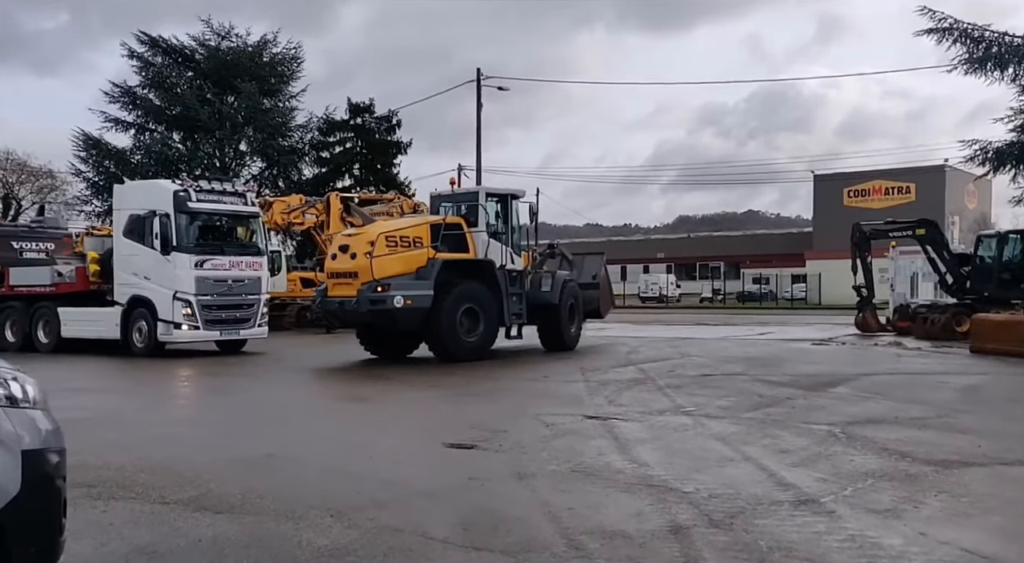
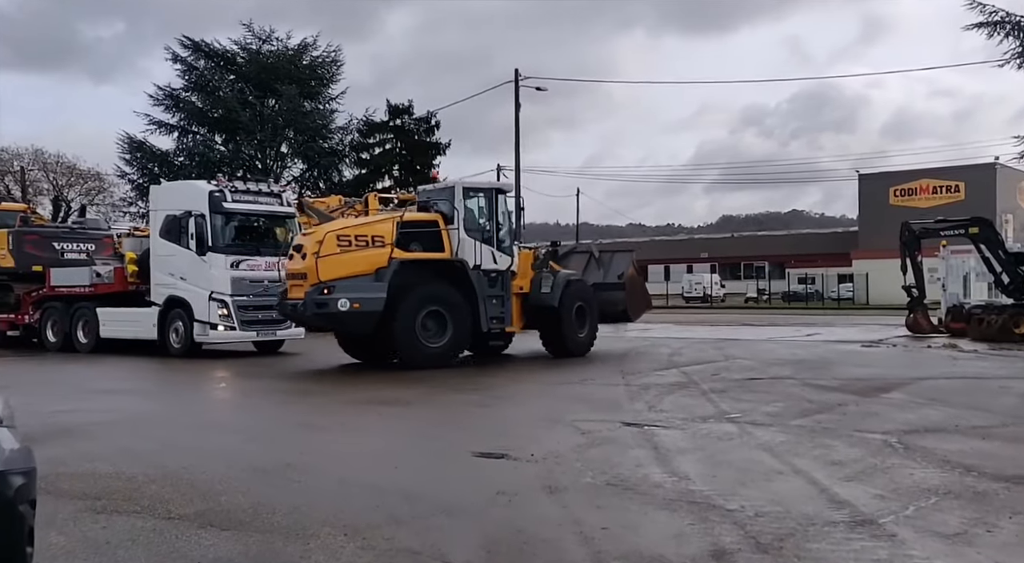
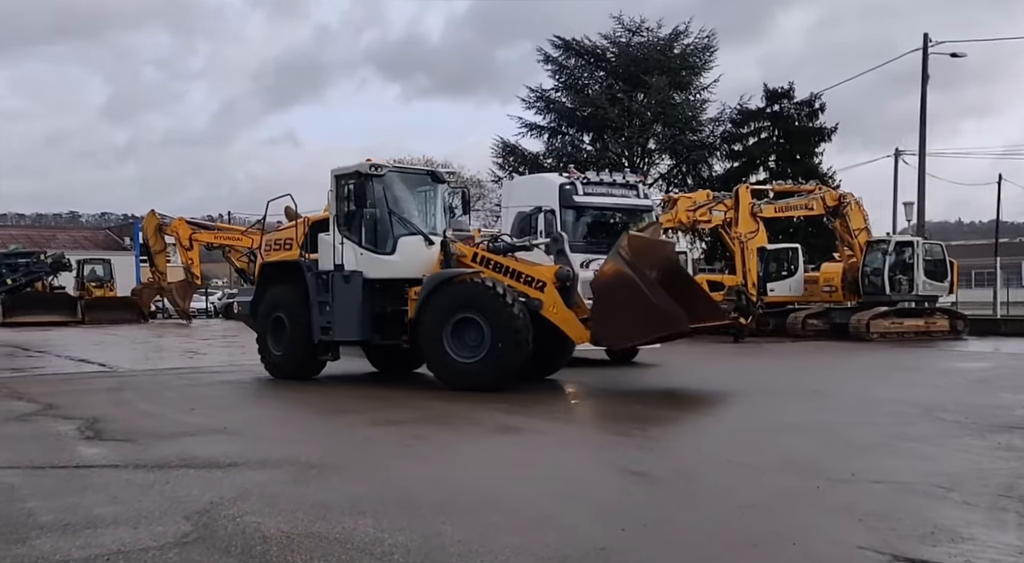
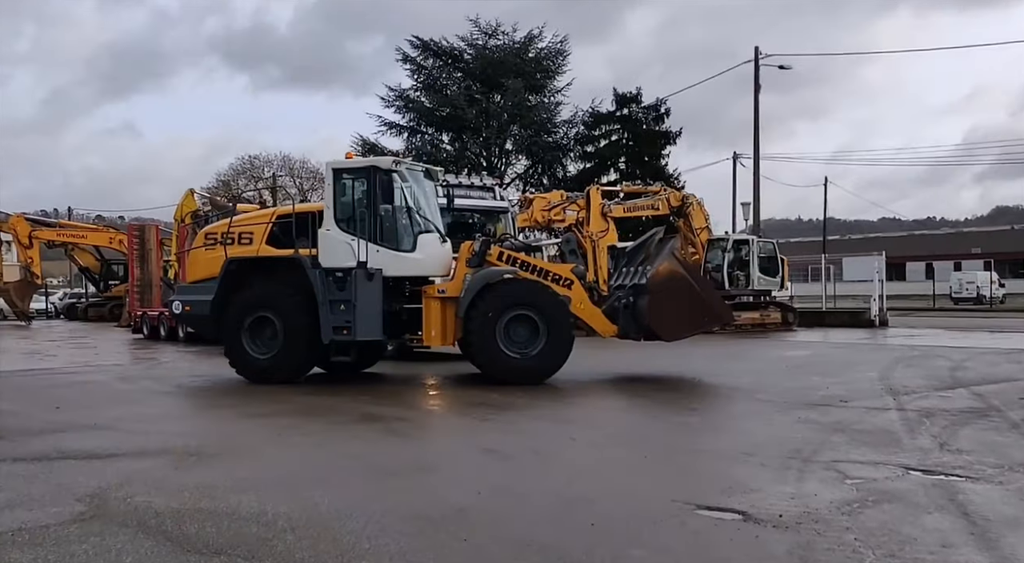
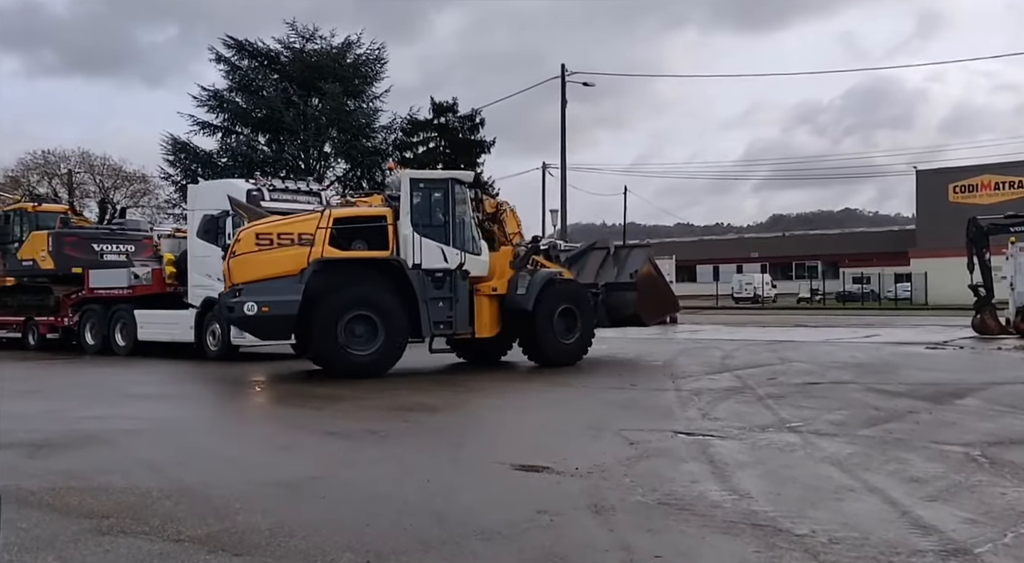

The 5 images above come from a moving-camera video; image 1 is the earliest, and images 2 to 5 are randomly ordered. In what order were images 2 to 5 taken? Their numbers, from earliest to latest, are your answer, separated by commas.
2, 5, 4, 3
